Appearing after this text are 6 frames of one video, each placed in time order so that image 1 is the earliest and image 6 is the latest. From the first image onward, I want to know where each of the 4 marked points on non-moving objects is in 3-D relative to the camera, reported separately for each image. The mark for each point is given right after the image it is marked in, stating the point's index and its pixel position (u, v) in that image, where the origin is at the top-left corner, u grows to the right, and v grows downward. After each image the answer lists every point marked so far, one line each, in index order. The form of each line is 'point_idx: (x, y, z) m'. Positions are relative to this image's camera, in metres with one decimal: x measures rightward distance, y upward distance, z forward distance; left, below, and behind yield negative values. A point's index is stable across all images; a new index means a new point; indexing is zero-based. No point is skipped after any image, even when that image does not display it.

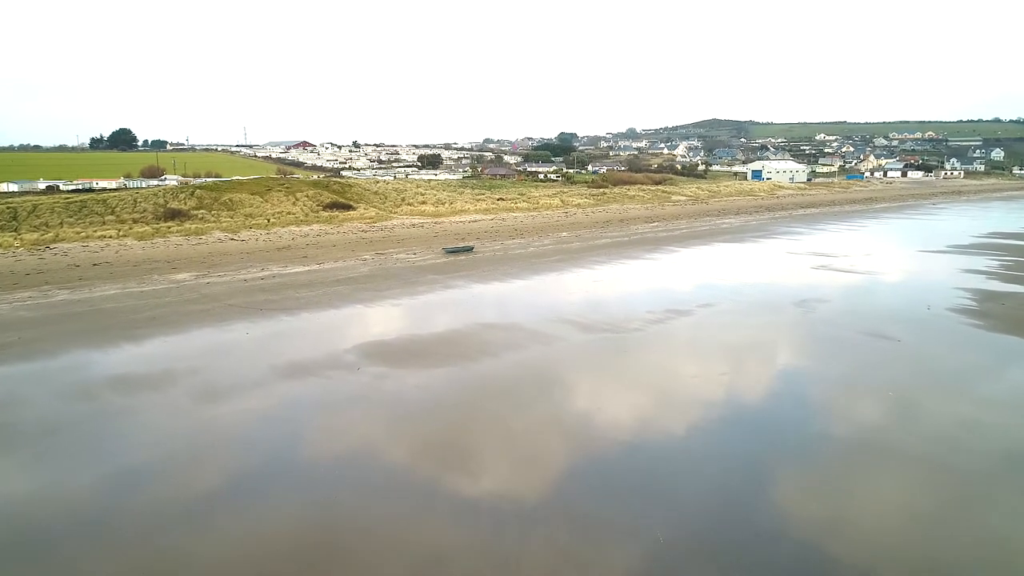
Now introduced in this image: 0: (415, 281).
0: (-2.4, +0.1, +13.9) m
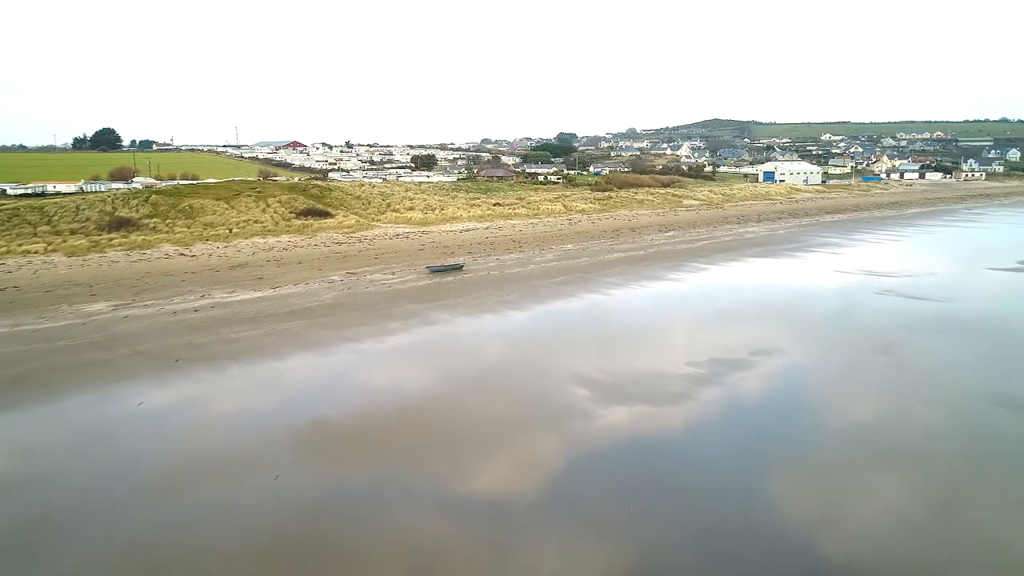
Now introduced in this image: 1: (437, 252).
0: (-2.5, -0.5, +11.1) m
1: (-2.3, +1.2, +17.8) m
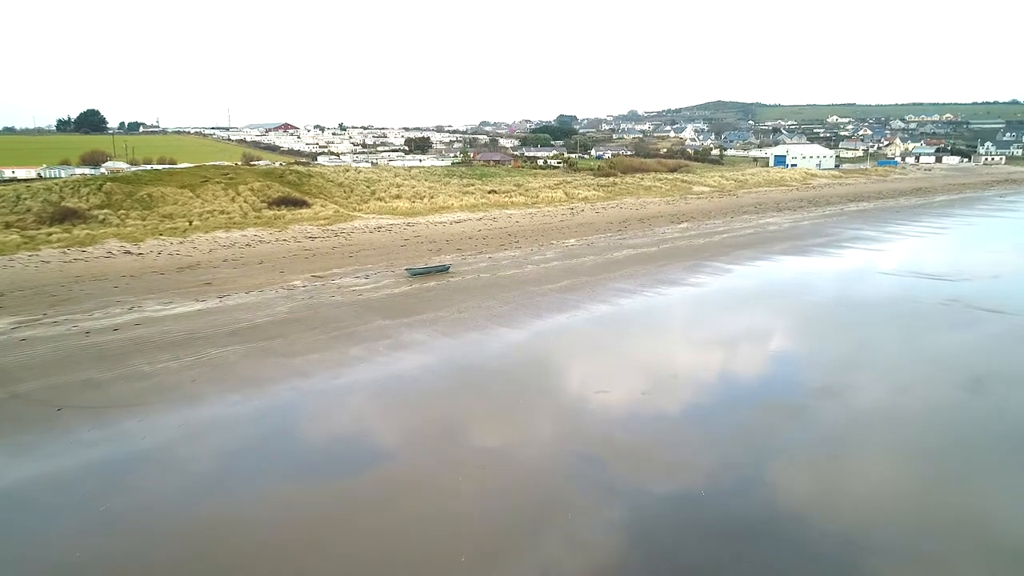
0: (-2.6, -0.8, +8.9) m
1: (-2.5, +1.1, +15.6) m
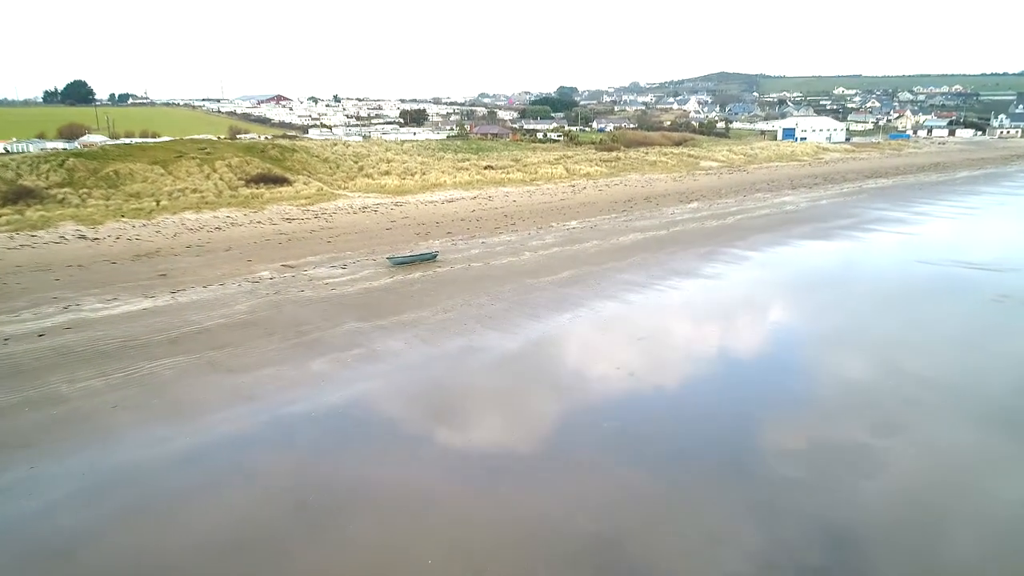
0: (-2.7, -0.8, +7.6) m
1: (-2.6, +1.4, +14.2) m
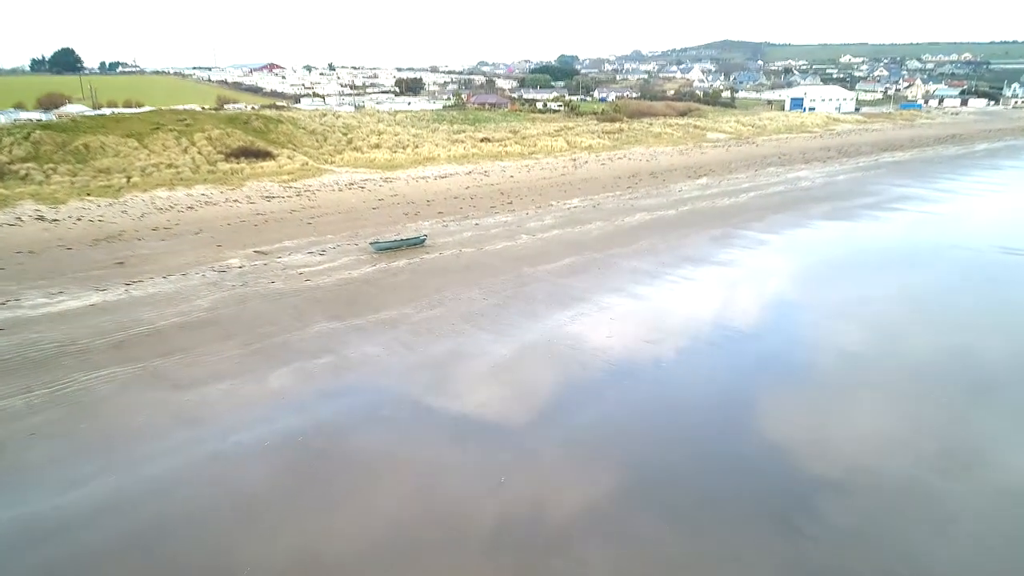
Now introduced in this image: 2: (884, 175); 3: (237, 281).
0: (-2.8, -0.7, +6.7) m
1: (-2.7, +1.8, +13.1) m
2: (+12.6, +3.8, +19.0) m
3: (-4.2, +0.1, +8.7) m
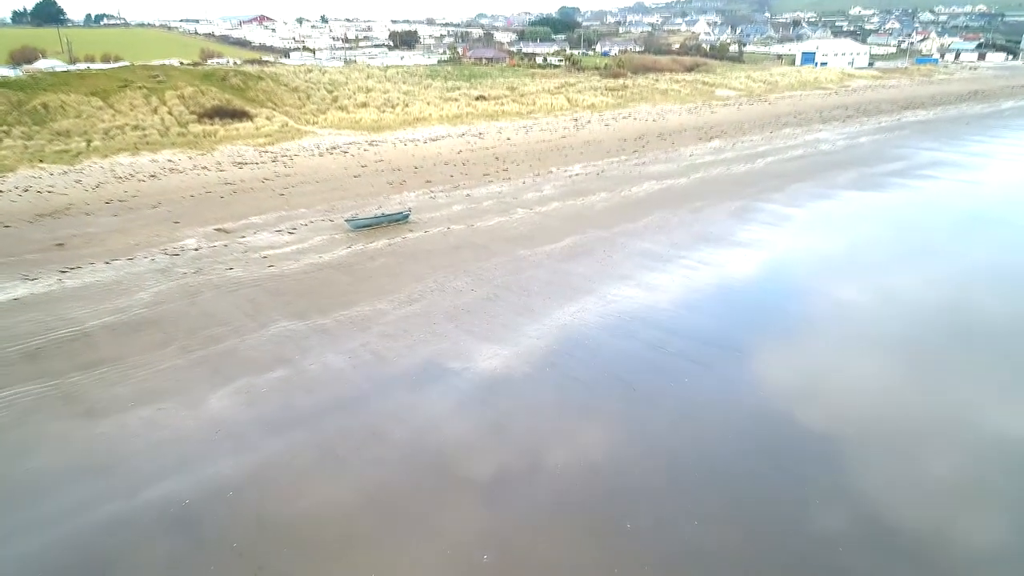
0: (-2.9, -0.7, +5.6) m
1: (-2.8, +2.3, +11.9) m
2: (+12.5, +4.7, +17.6) m
3: (-4.3, +0.3, +7.6) m
